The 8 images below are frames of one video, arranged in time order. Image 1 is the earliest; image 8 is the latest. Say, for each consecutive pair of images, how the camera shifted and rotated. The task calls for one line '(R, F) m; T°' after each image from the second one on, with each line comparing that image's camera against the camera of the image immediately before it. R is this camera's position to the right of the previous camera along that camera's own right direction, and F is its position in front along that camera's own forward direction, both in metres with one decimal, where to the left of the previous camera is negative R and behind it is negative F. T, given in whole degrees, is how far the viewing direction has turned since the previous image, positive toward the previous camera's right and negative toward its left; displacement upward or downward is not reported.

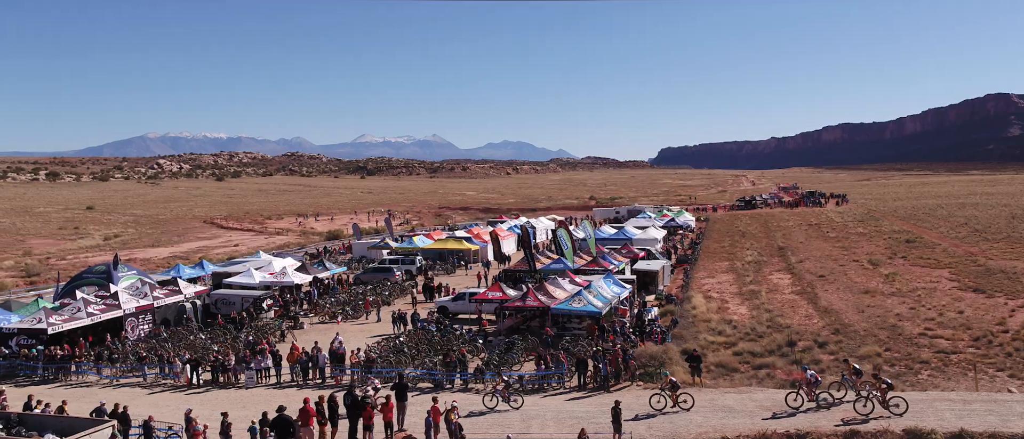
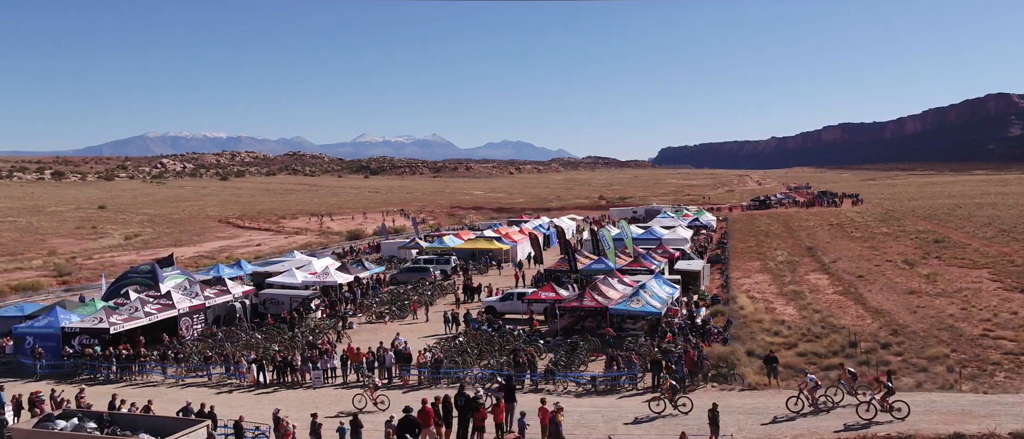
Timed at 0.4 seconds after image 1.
(-1.6, +0.1) m; -1°
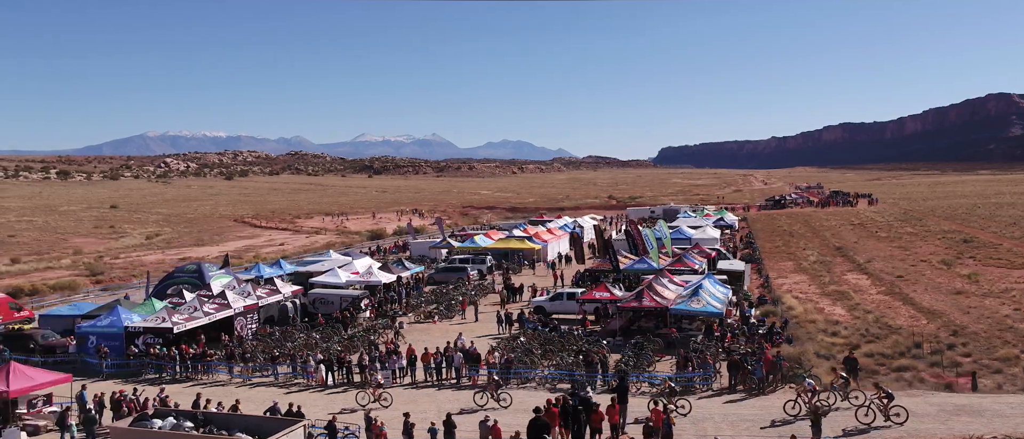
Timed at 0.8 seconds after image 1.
(-1.6, +0.1) m; -1°
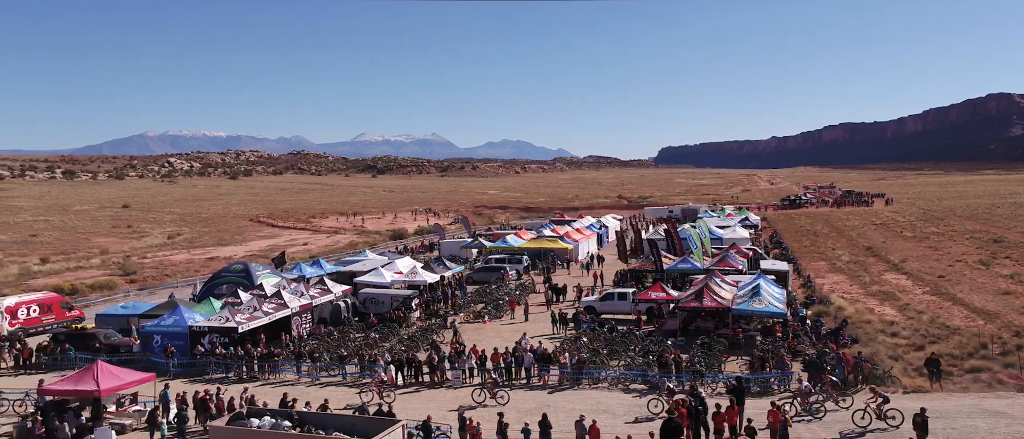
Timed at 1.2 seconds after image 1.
(-1.7, 0.0) m; -1°
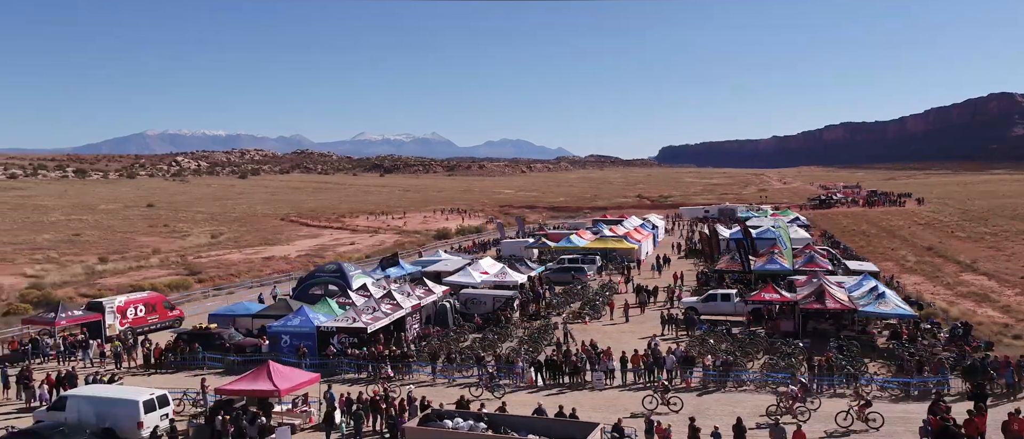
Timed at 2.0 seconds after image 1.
(-3.4, 0.0) m; -1°
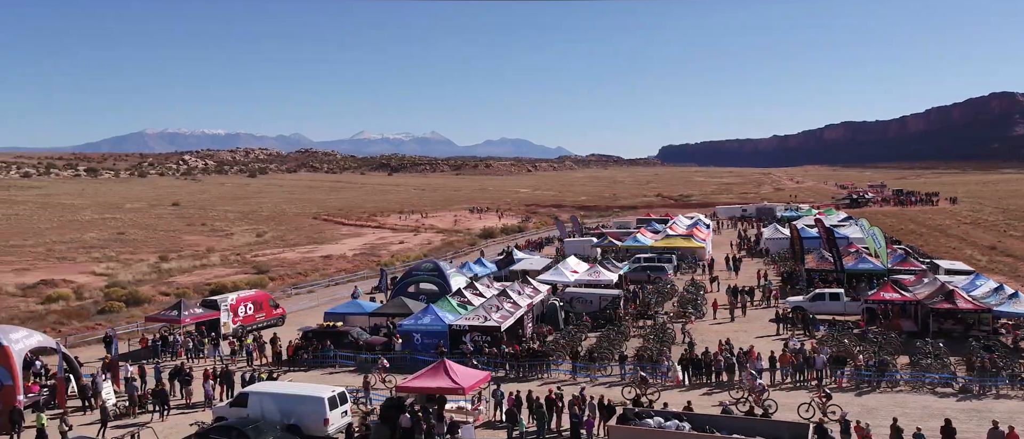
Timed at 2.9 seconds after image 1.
(-3.5, 0.0) m; -1°
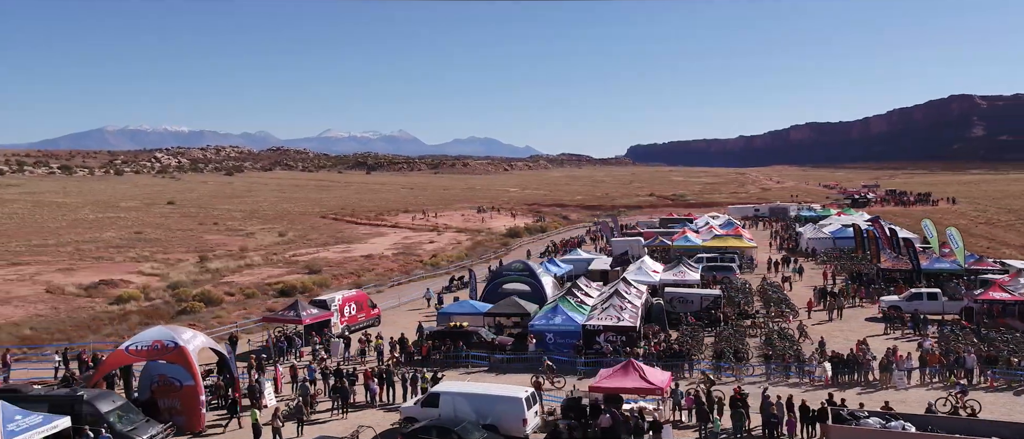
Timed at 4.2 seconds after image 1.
(-4.4, -0.1) m; +1°
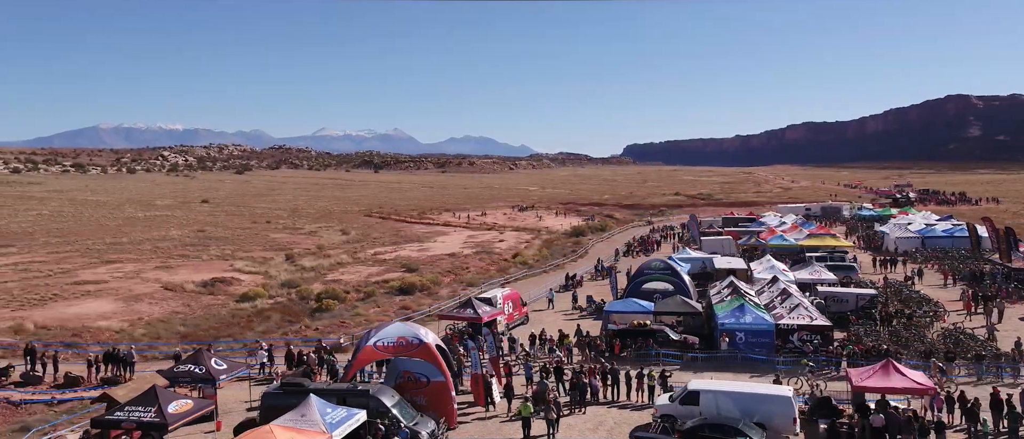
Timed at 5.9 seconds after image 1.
(-5.2, -0.2) m; -2°
